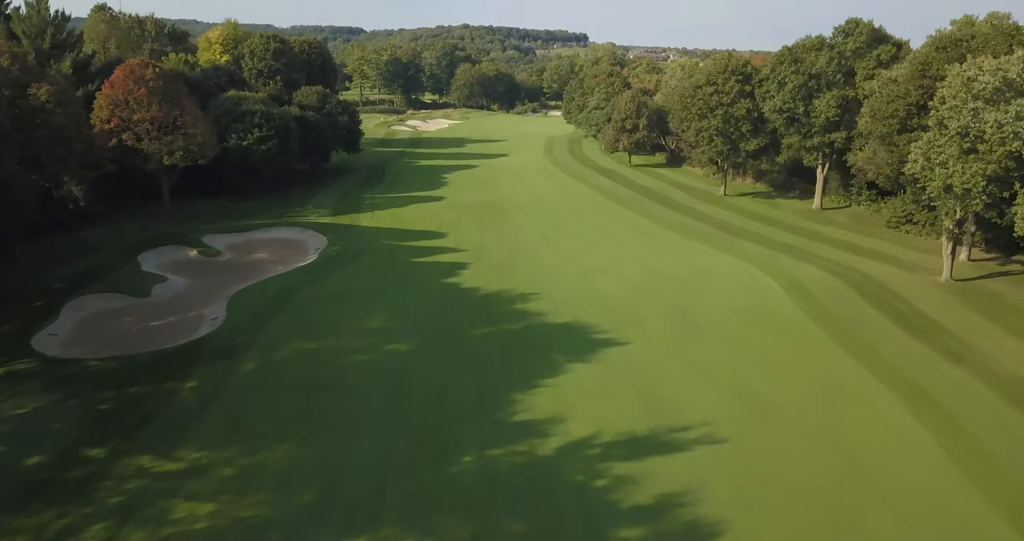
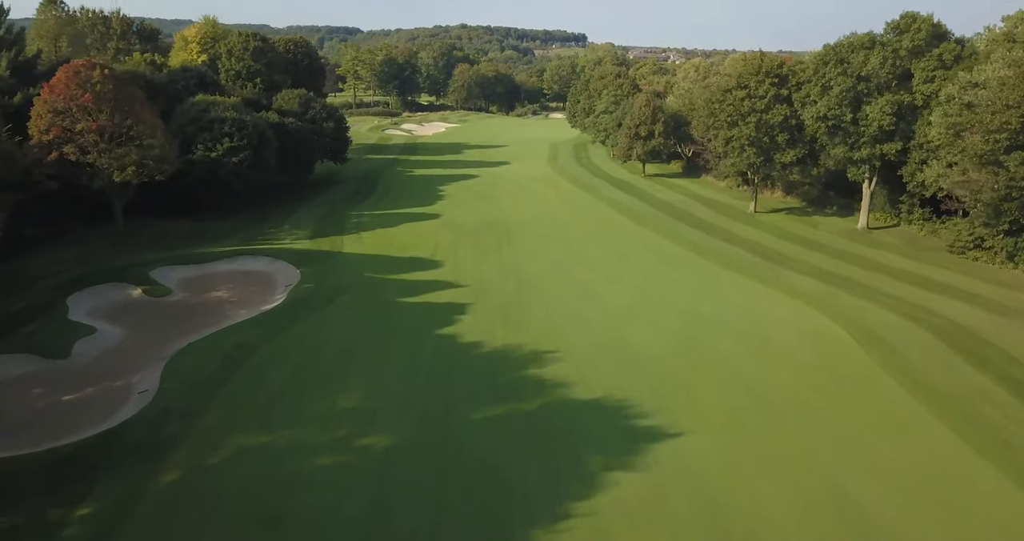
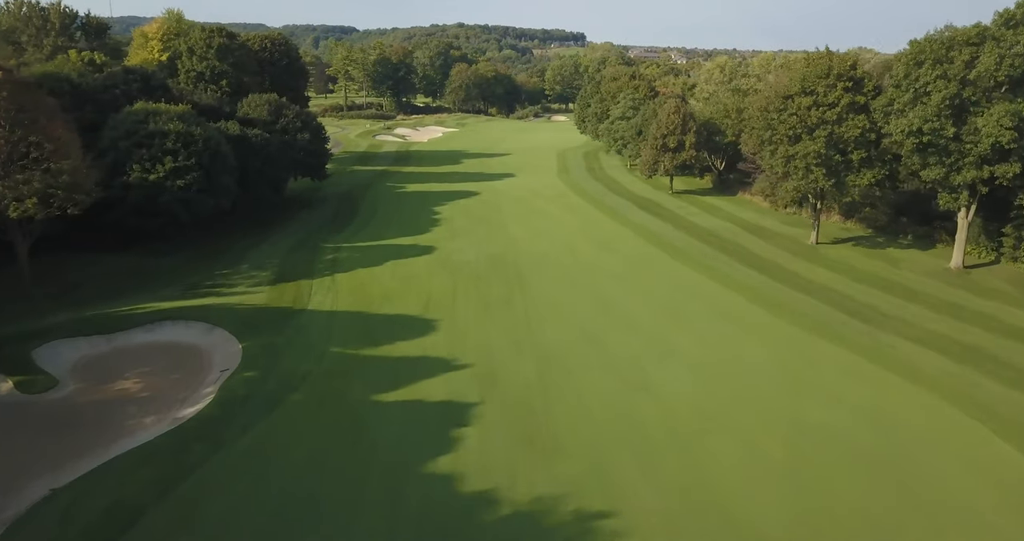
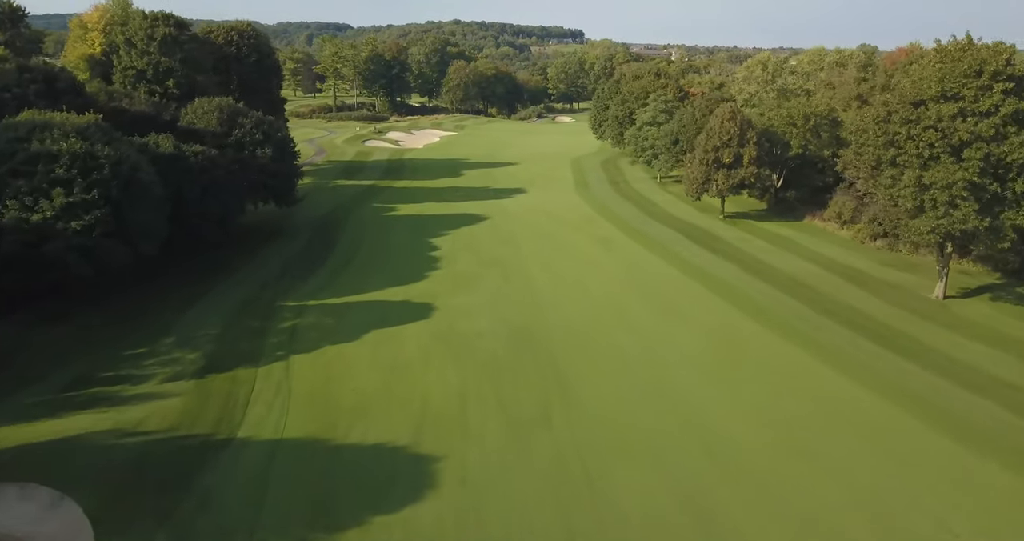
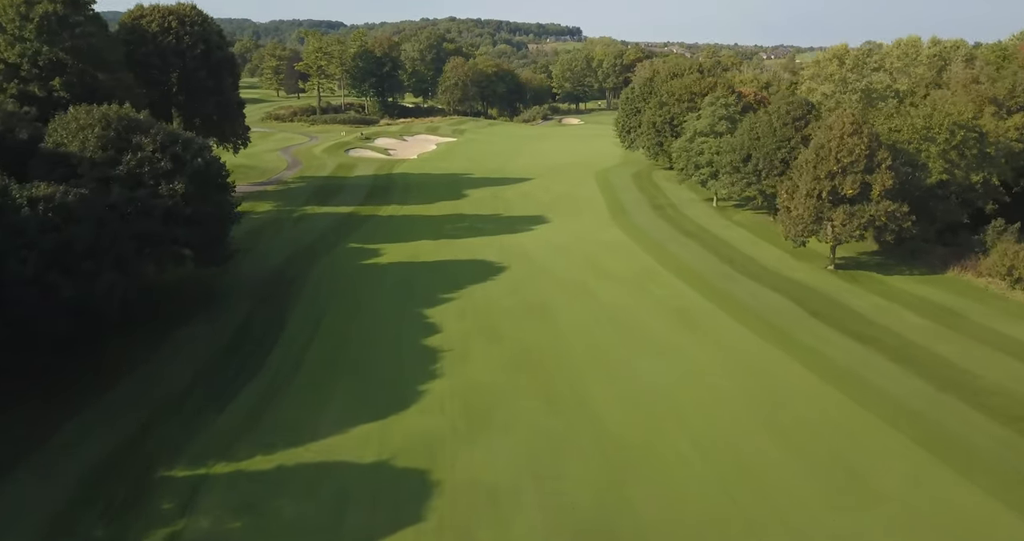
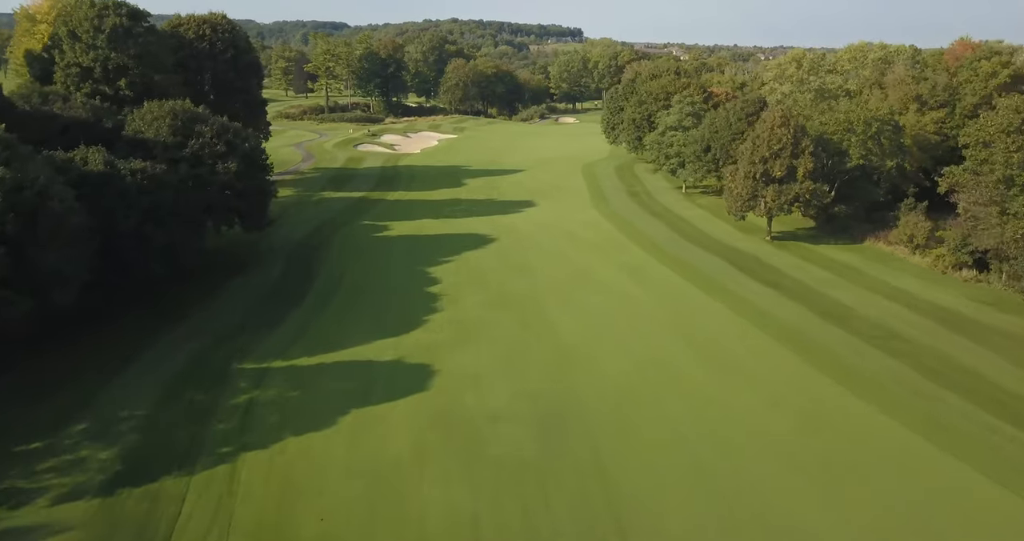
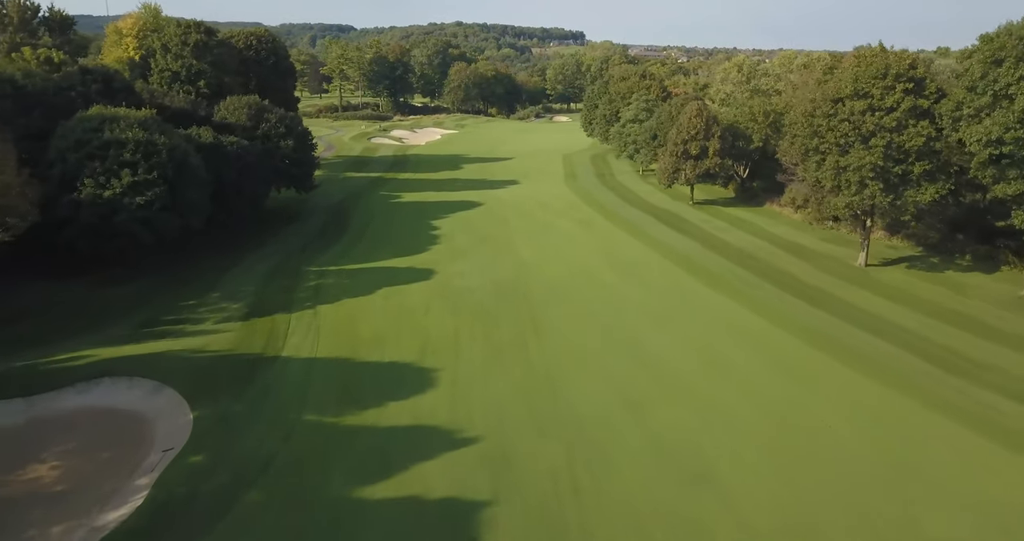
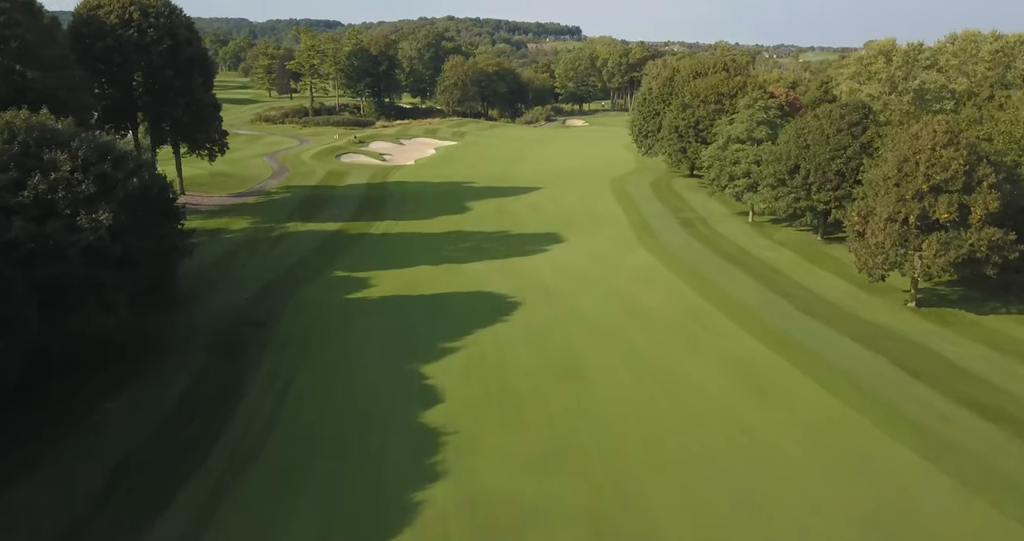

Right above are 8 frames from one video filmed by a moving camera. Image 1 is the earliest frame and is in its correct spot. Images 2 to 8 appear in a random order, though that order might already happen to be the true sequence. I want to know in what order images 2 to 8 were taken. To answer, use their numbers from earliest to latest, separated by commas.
2, 3, 7, 4, 6, 5, 8
